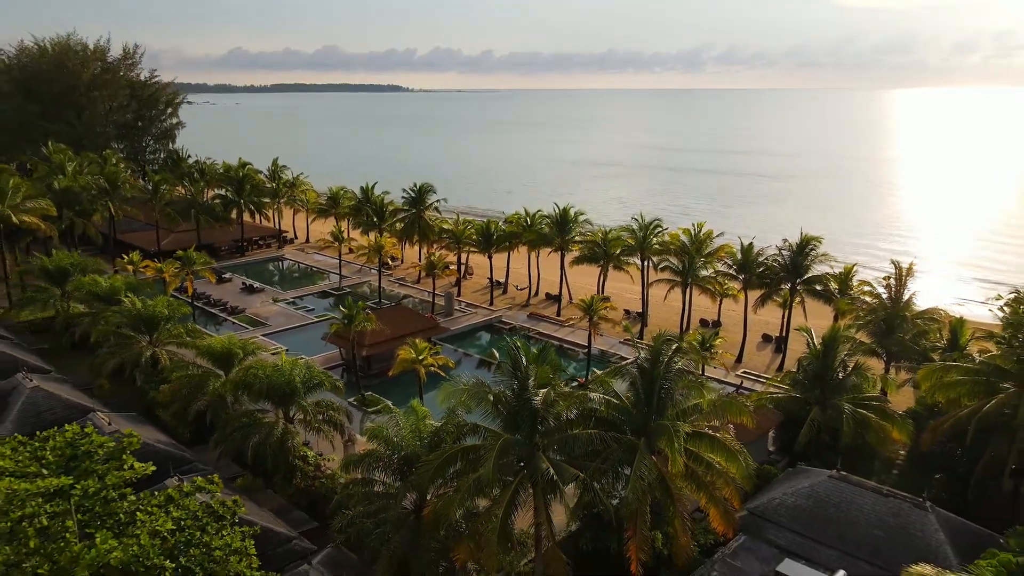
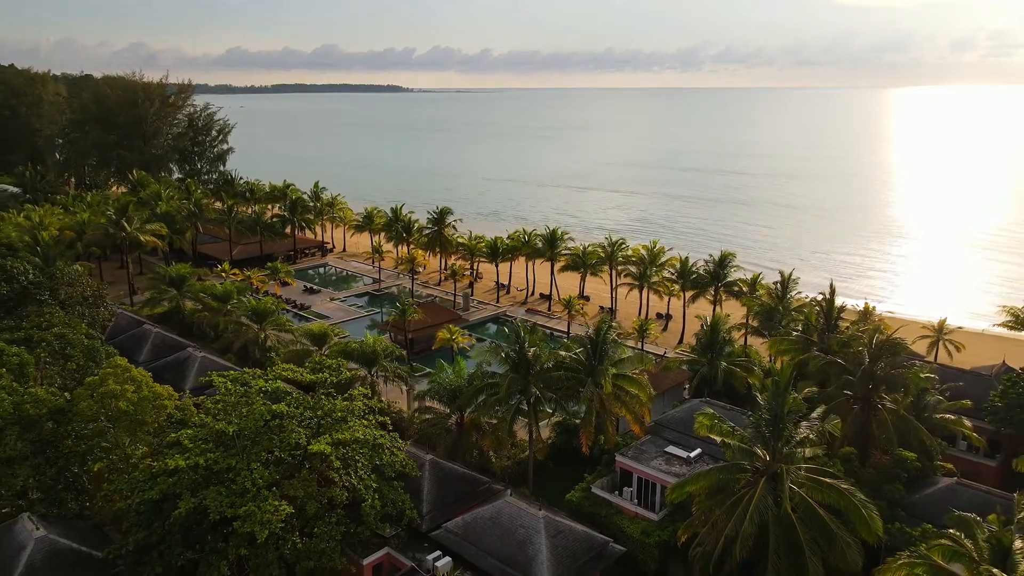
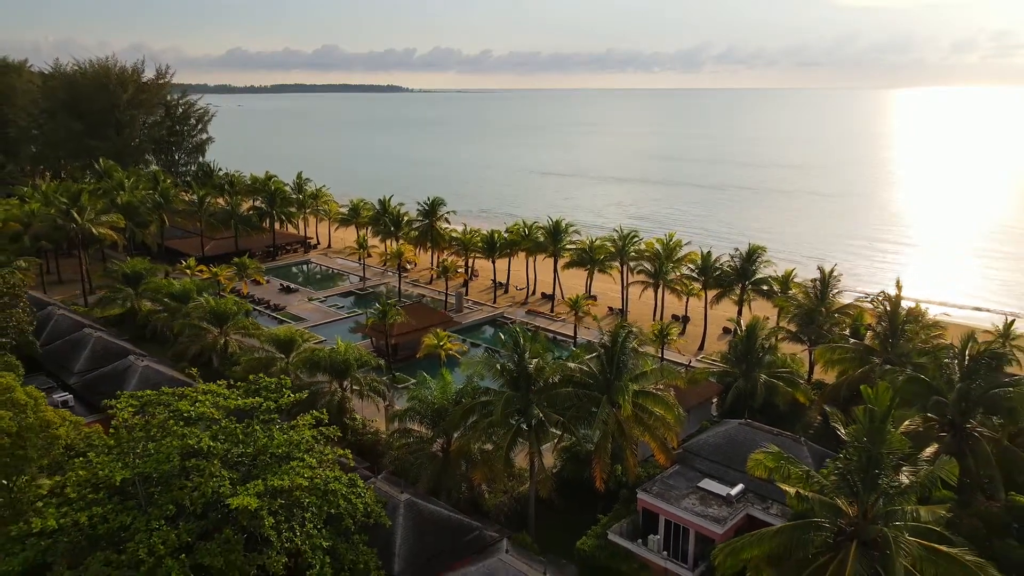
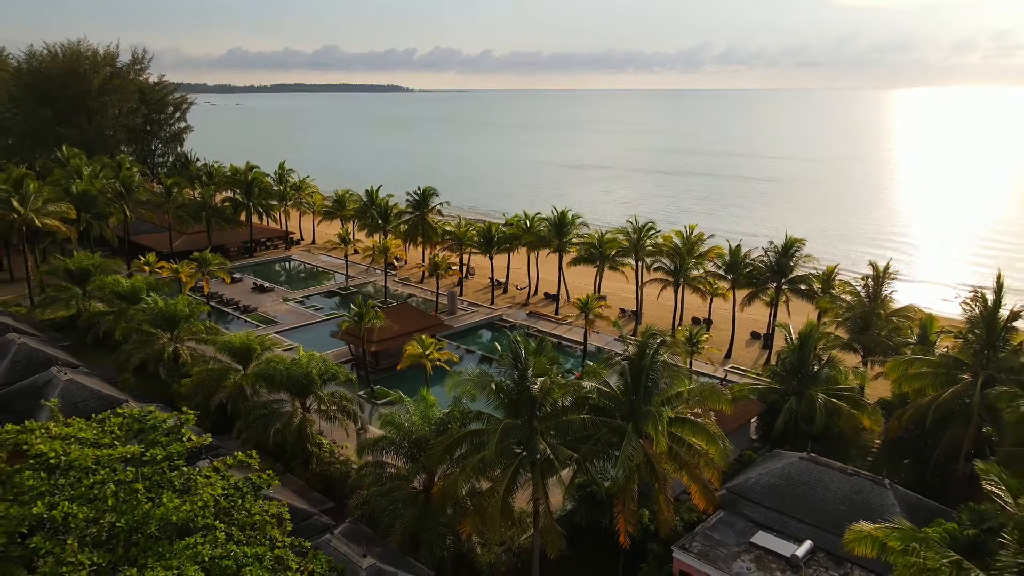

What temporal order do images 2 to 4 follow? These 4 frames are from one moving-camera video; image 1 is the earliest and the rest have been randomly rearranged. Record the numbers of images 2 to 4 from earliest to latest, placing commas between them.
4, 3, 2
